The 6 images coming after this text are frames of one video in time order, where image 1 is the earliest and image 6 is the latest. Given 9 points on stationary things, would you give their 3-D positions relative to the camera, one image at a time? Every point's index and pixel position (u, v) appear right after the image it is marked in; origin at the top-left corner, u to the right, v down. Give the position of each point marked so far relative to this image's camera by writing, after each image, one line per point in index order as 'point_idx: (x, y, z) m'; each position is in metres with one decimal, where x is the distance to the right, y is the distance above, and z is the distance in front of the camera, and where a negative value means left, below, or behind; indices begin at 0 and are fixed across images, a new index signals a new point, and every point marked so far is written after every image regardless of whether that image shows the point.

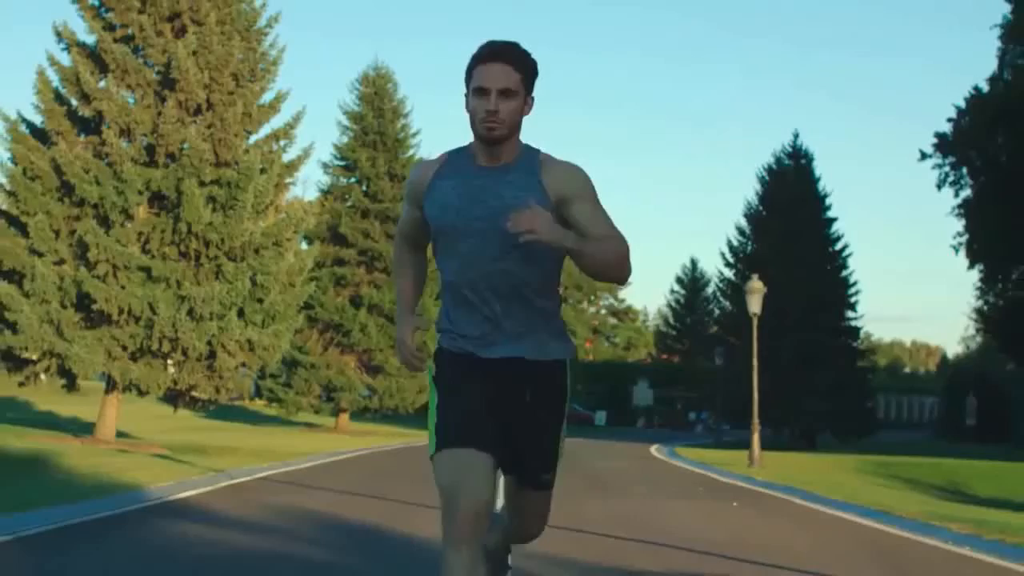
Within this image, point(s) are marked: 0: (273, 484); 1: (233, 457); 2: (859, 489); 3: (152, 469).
0: (-2.4, -2.0, +14.4) m
1: (-4.0, -2.4, +20.0) m
2: (+4.5, -2.6, +18.4) m
3: (-3.8, -2.0, +15.2) m
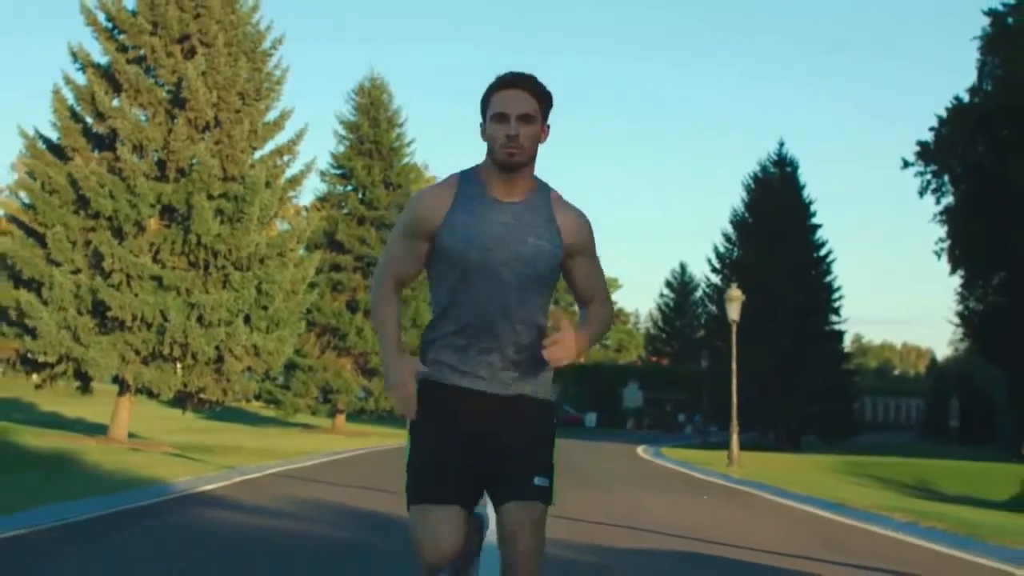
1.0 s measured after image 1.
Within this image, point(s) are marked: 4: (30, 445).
0: (-2.5, -2.1, +15.5) m
1: (-4.1, -2.6, +21.1) m
2: (+4.4, -2.8, +19.6) m
3: (-3.9, -2.1, +16.3) m
4: (-6.5, -2.1, +18.9) m
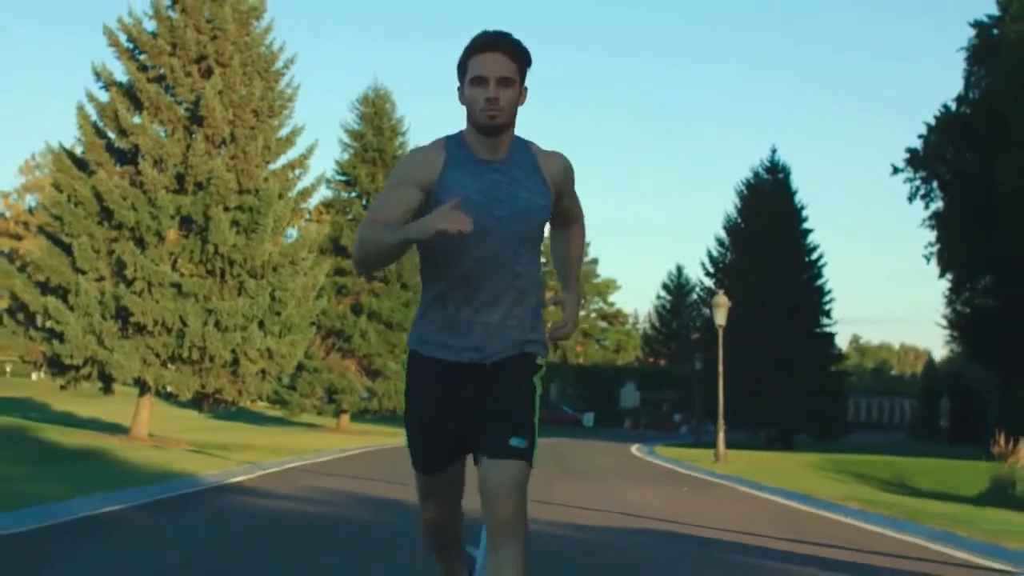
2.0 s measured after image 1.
0: (-2.5, -2.2, +16.8) m
1: (-4.1, -2.7, +22.4) m
2: (+4.4, -2.9, +20.8) m
3: (-3.9, -2.2, +17.5) m
4: (-6.5, -2.2, +20.1) m
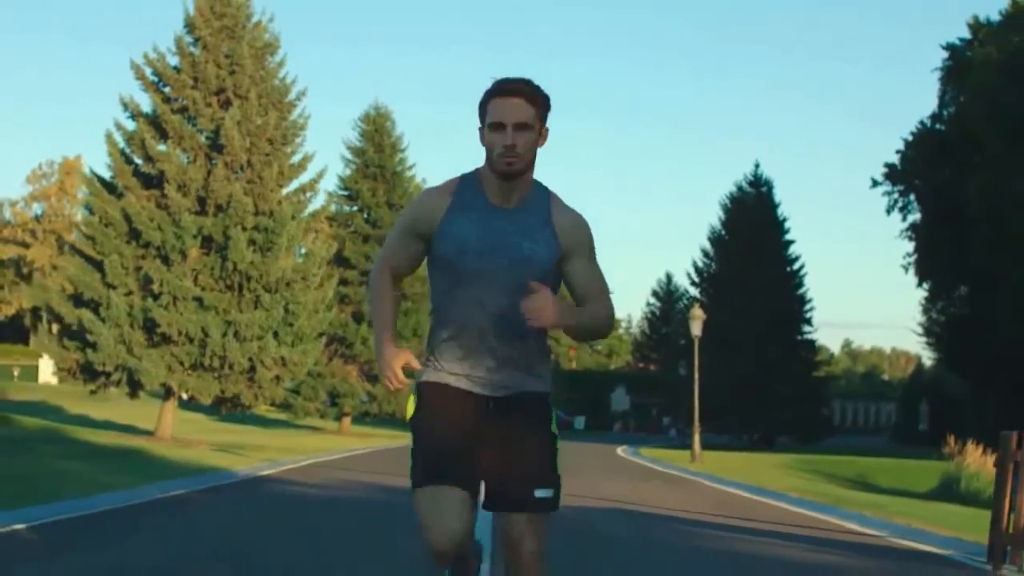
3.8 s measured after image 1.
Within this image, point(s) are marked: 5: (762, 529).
0: (-2.6, -2.4, +18.8) m
1: (-4.3, -2.9, +24.4) m
2: (+4.3, -3.1, +22.9) m
3: (-4.1, -2.4, +19.6) m
4: (-6.6, -2.5, +22.2) m
5: (+2.4, -2.3, +13.3) m
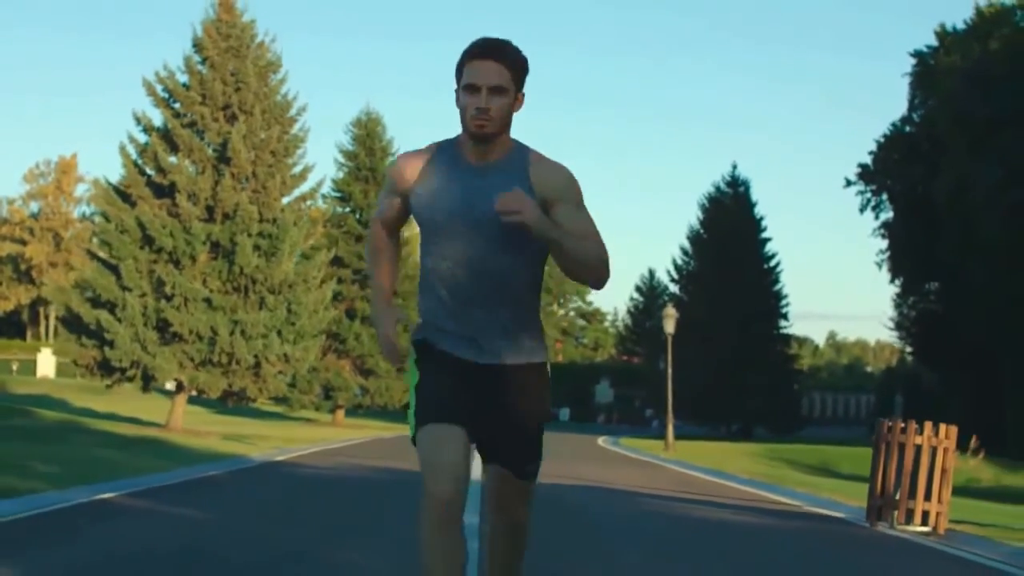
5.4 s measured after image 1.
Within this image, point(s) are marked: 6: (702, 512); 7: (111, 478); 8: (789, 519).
0: (-2.8, -2.5, +20.7) m
1: (-4.5, -2.9, +26.3) m
2: (+4.0, -3.1, +24.8) m
3: (-4.3, -2.5, +21.5) m
4: (-6.8, -2.5, +24.0) m
5: (+2.3, -2.4, +15.2) m
6: (+2.0, -2.4, +14.8) m
7: (-4.3, -2.0, +14.9) m
8: (+2.9, -2.4, +14.4) m
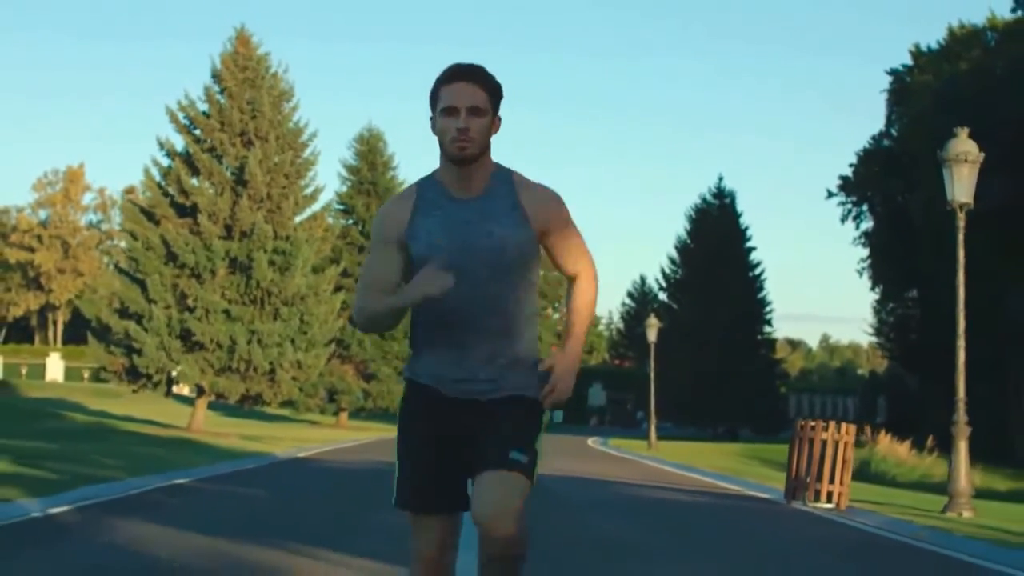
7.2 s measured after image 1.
0: (-2.9, -2.7, +23.0) m
1: (-4.6, -3.2, +28.5) m
2: (+3.9, -3.4, +27.1) m
3: (-4.4, -2.7, +23.7) m
4: (-6.9, -2.7, +26.2) m
5: (+2.2, -2.6, +17.5) m
6: (+1.9, -2.6, +17.1) m
7: (-4.4, -2.3, +17.2) m
8: (+2.8, -2.6, +16.7) m
